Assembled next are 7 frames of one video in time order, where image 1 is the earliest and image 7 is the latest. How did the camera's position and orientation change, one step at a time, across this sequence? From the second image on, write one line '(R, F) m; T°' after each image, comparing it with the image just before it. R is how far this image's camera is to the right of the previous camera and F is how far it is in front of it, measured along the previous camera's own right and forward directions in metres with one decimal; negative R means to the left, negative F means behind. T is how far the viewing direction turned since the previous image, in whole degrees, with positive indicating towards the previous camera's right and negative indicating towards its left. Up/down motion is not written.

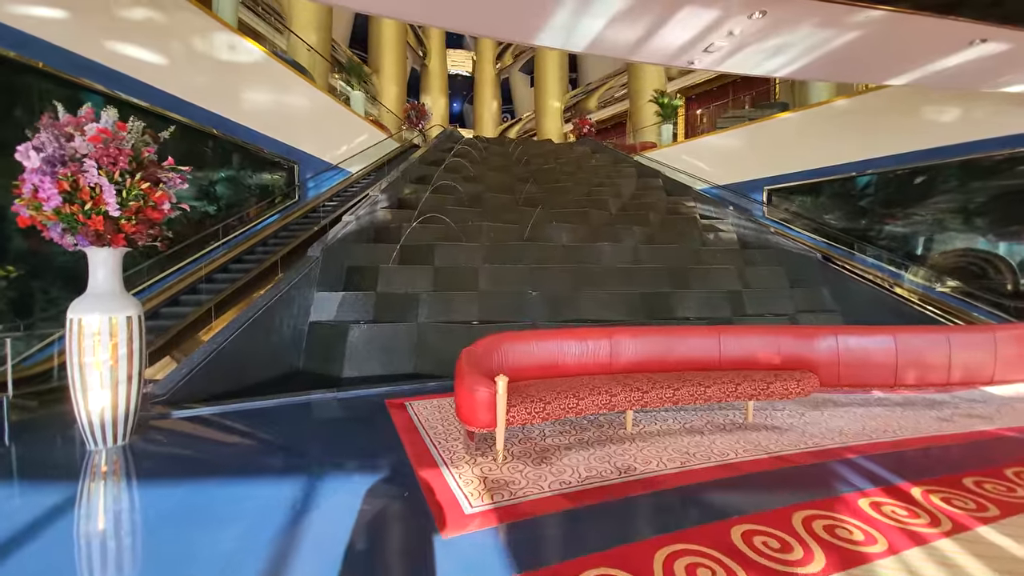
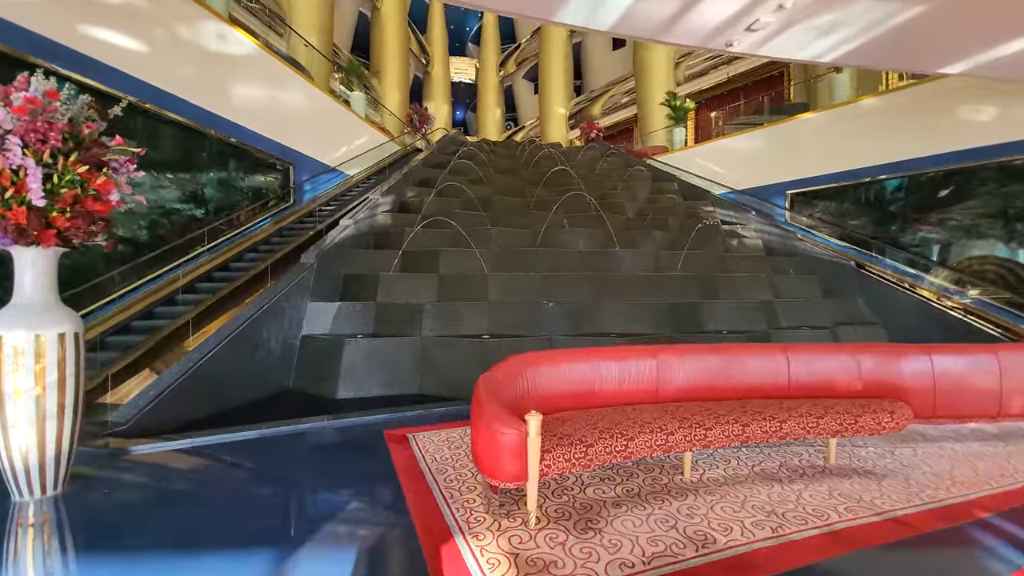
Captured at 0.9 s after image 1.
(-0.1, +0.4) m; 0°
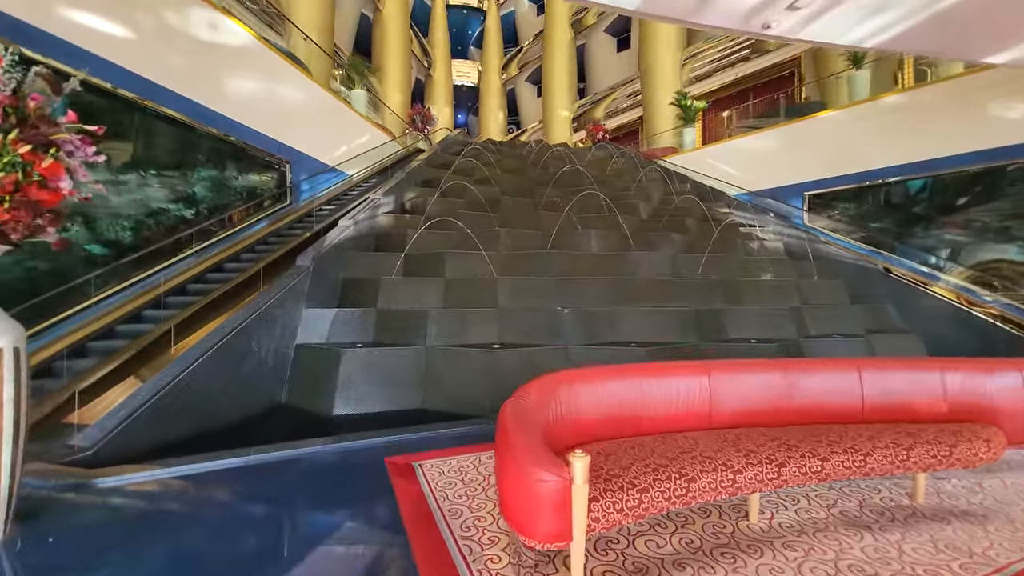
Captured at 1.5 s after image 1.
(-0.1, +0.3) m; 0°
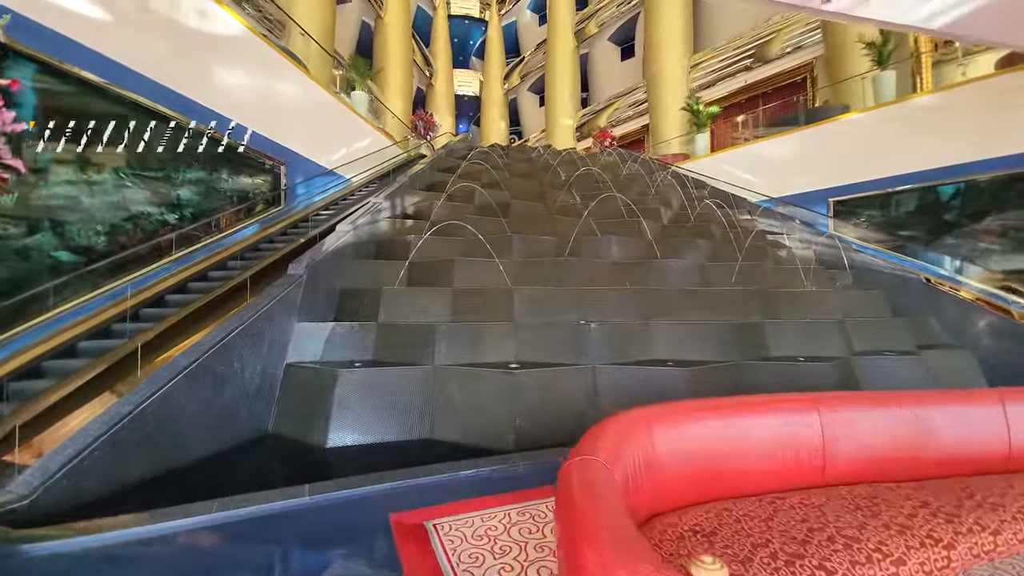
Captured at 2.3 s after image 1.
(-0.1, +0.3) m; 0°
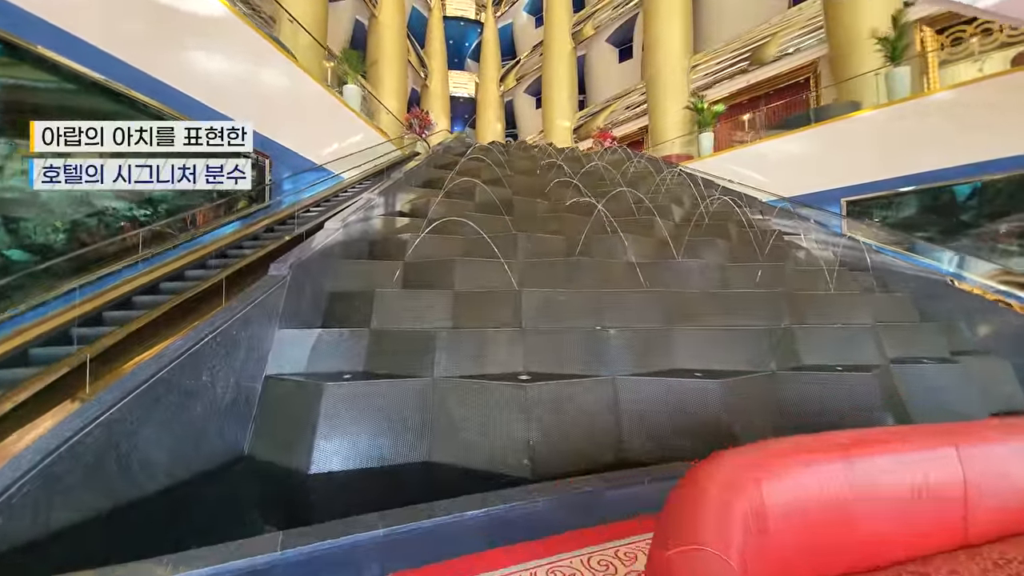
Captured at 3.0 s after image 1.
(-0.1, +0.3) m; +1°
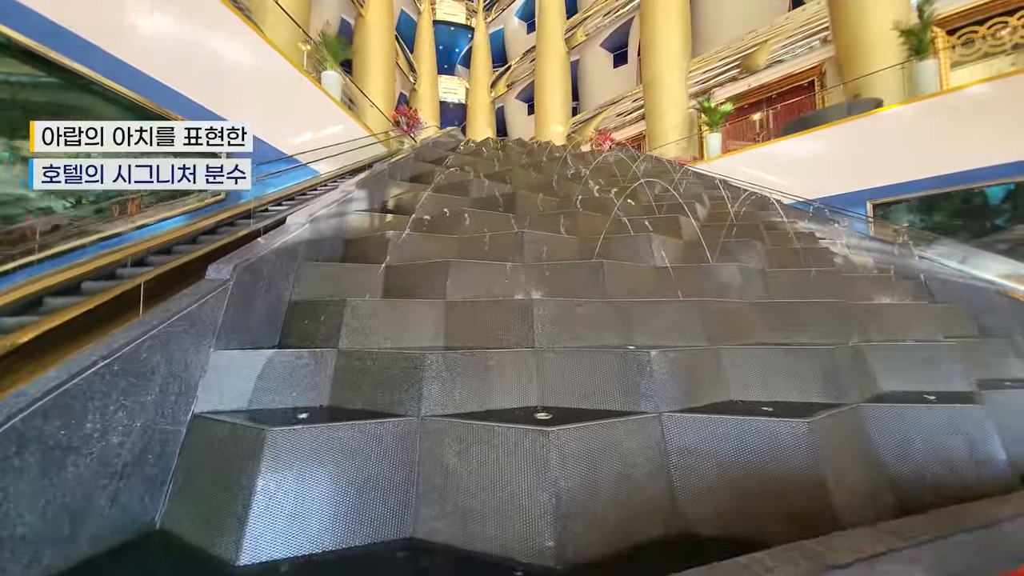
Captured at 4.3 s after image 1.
(-0.1, +0.6) m; +2°
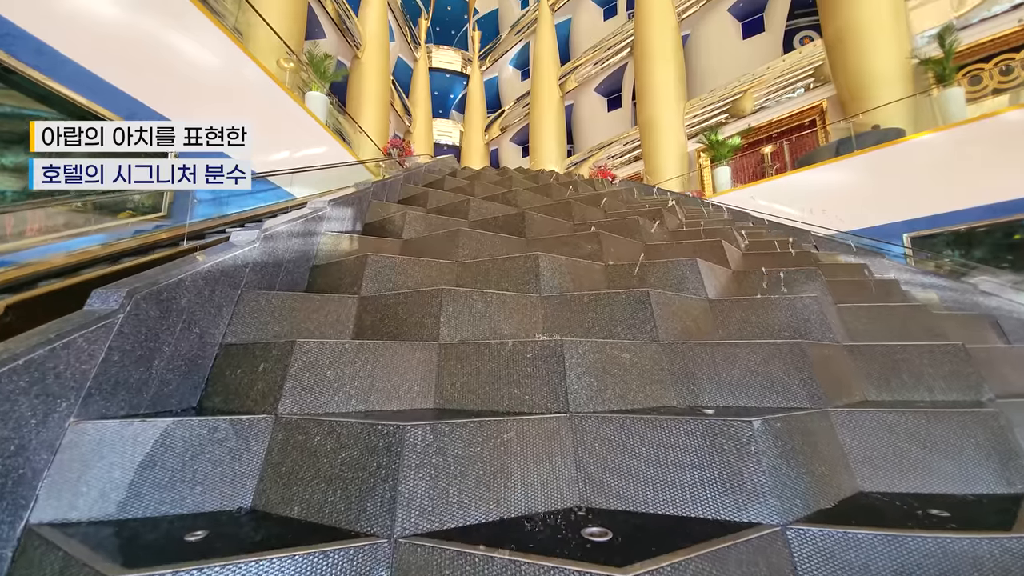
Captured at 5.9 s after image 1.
(-0.1, +0.6) m; +1°
